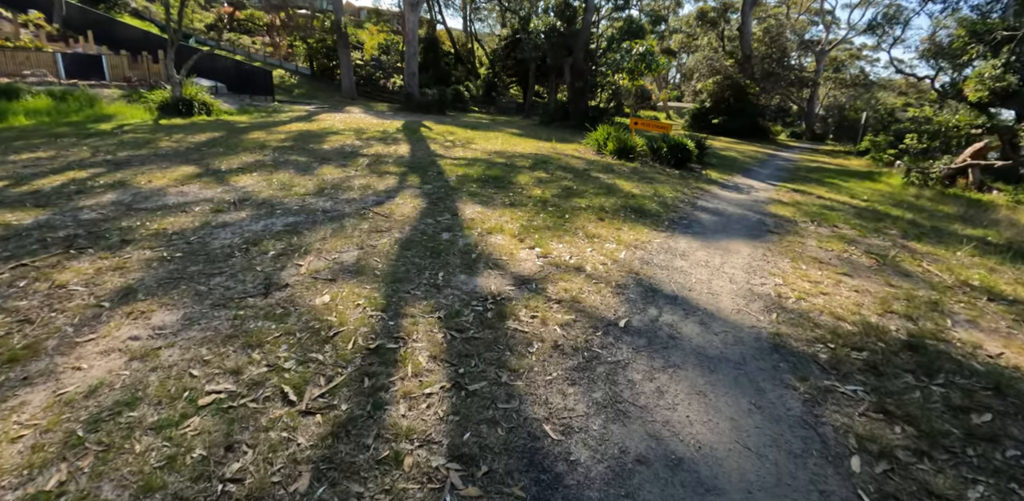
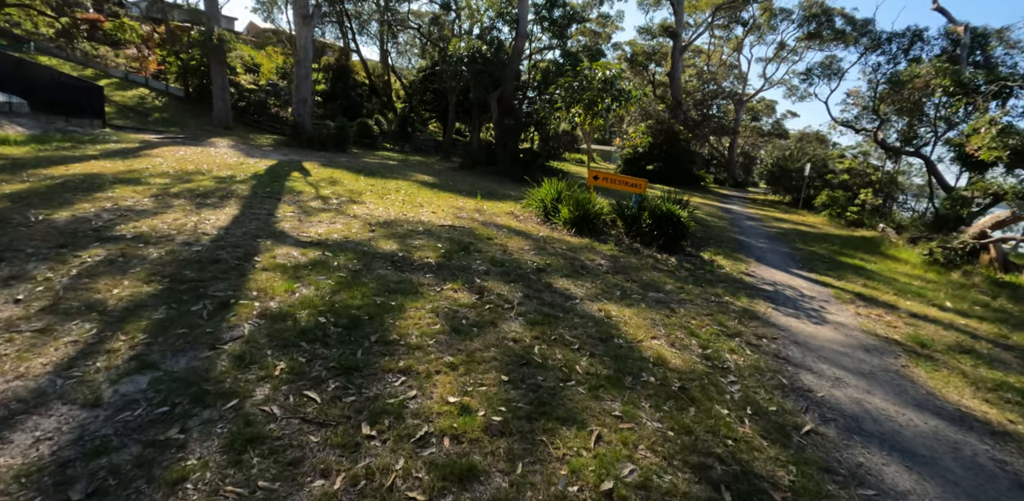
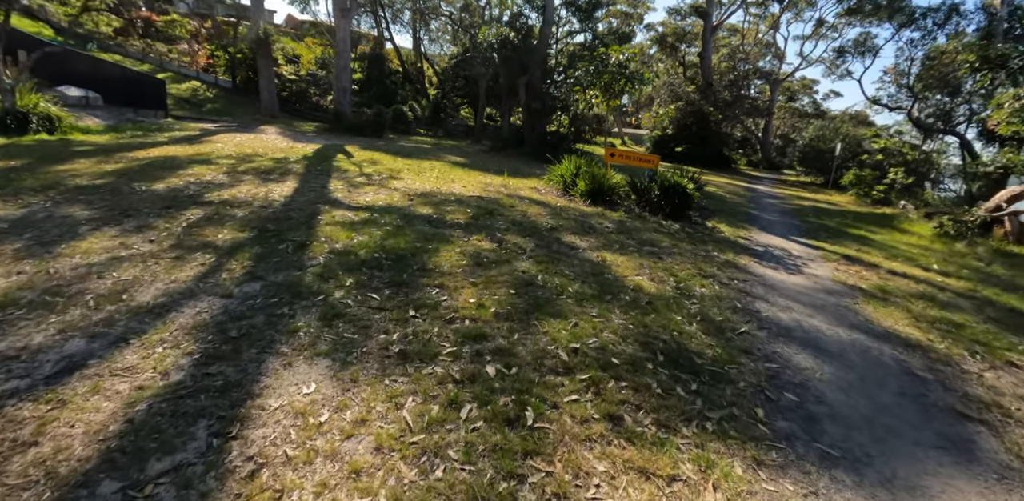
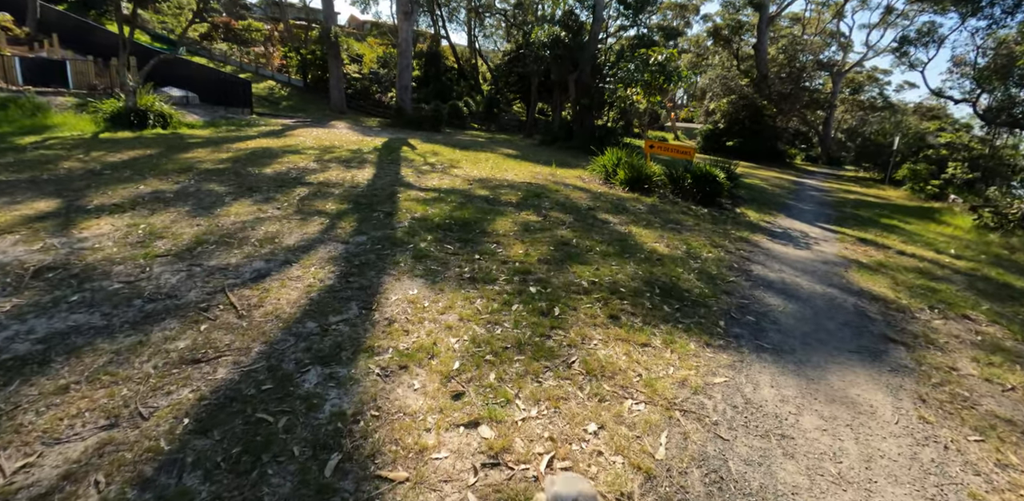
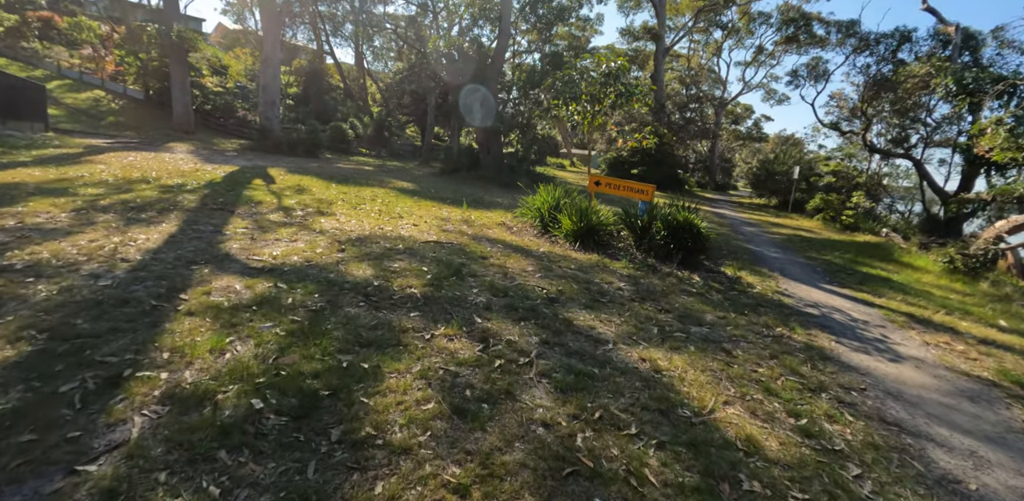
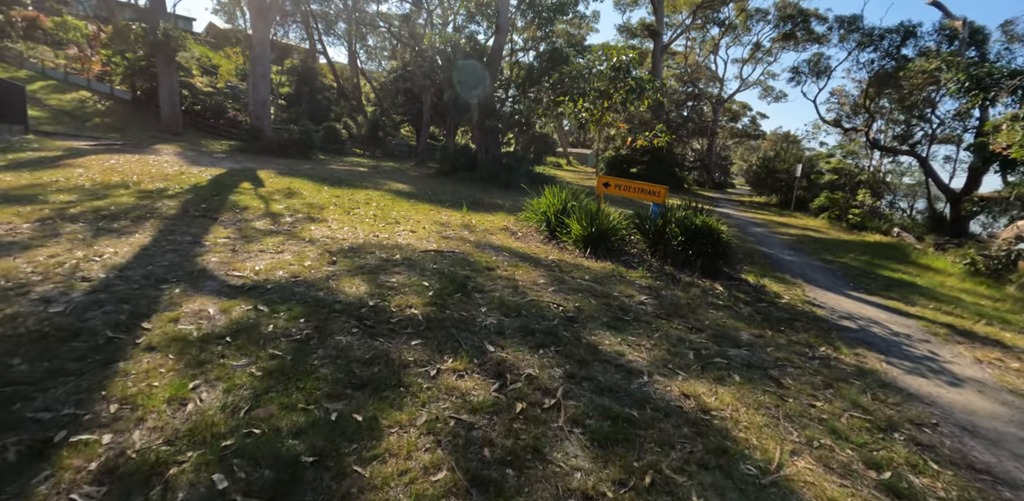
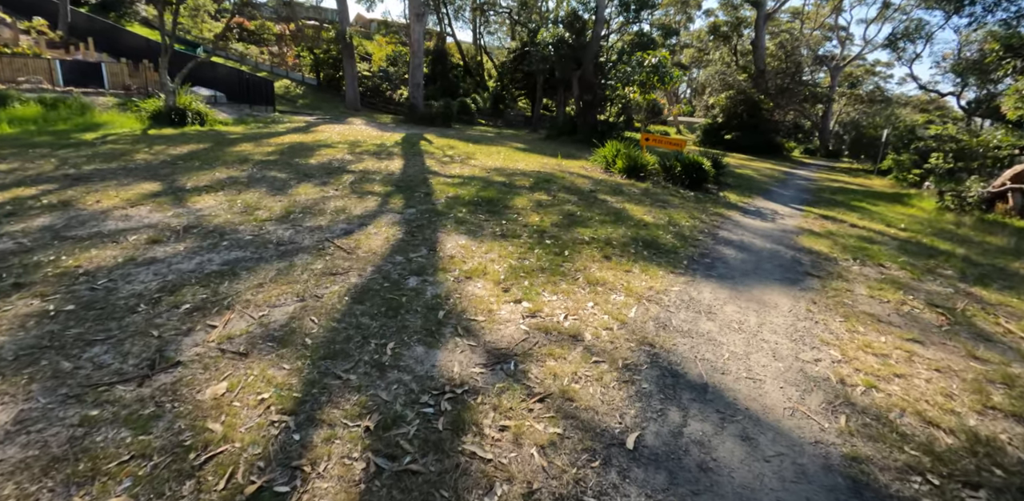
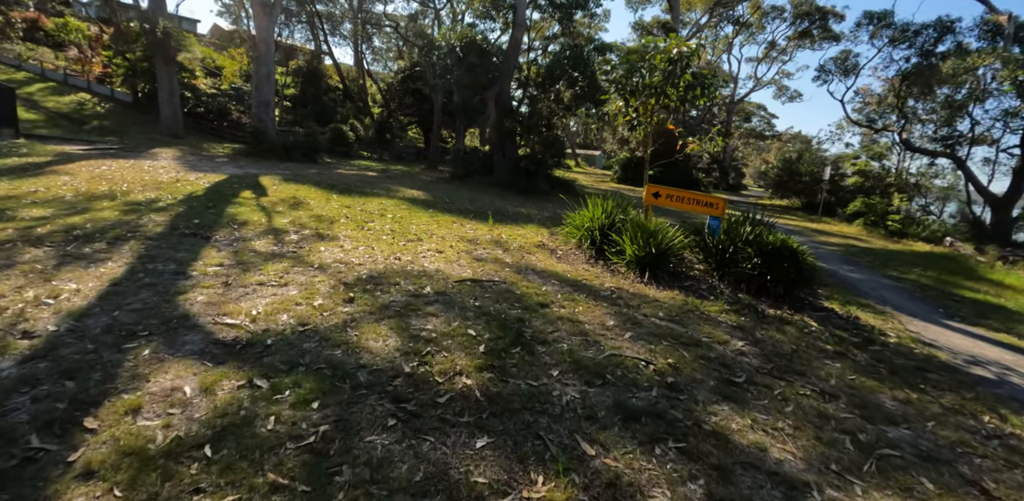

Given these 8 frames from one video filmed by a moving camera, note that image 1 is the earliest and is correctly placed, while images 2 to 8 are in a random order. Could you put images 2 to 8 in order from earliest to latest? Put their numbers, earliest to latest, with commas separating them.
7, 4, 3, 2, 5, 6, 8
